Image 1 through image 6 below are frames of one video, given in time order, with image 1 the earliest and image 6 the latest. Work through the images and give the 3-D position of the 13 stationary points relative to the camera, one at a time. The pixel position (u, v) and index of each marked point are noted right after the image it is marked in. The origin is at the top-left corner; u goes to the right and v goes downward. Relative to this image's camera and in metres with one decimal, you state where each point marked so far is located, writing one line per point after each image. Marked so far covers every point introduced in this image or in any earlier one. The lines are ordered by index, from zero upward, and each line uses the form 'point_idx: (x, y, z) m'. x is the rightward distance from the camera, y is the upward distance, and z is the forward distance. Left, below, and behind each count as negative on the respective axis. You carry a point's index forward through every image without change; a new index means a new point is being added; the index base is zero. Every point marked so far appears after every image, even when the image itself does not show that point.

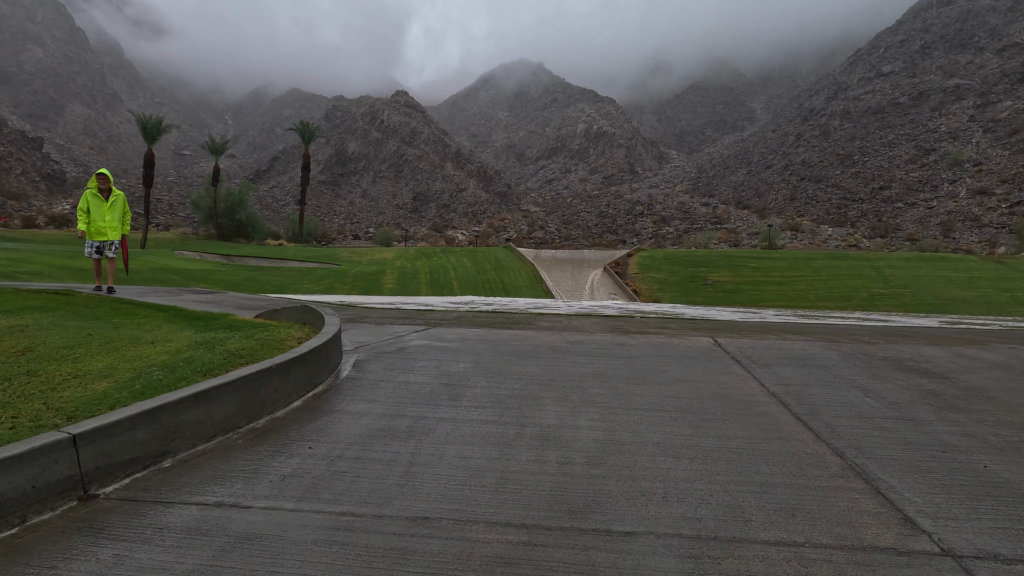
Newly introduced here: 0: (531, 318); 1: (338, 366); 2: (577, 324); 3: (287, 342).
0: (+0.4, -0.5, +8.8) m
1: (-1.6, -0.7, +4.9) m
2: (+1.0, -0.5, +8.0) m
3: (-2.2, -0.5, +5.2) m
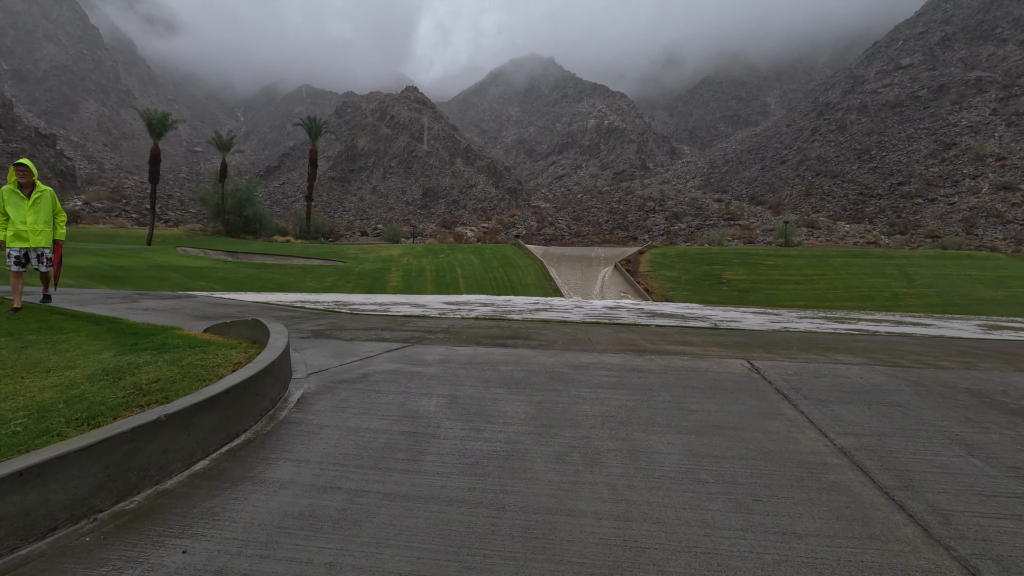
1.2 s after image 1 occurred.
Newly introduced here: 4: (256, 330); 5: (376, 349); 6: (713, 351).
0: (+0.3, -0.6, +7.7) m
1: (-1.7, -0.8, +3.9) m
2: (+1.0, -0.6, +6.9) m
3: (-2.3, -0.6, +4.2) m
4: (-2.5, -0.4, +5.2) m
5: (-1.4, -0.6, +5.5) m
6: (+2.2, -0.7, +5.8) m
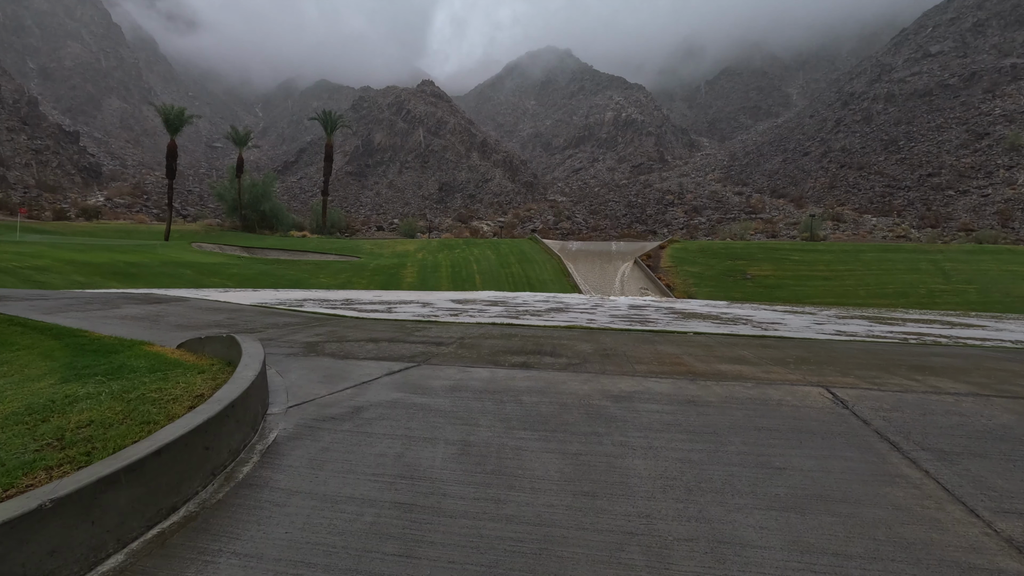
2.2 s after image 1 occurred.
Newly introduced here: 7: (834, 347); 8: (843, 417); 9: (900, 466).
0: (+0.6, -0.7, +6.8) m
1: (-1.5, -0.9, +3.0) m
2: (+1.2, -0.7, +6.0) m
3: (-2.1, -0.7, +3.4) m
4: (-2.3, -0.5, +4.4) m
5: (-1.2, -0.7, +4.6) m
6: (+2.4, -0.8, +4.9) m
7: (+4.1, -0.8, +6.9) m
8: (+2.3, -0.9, +3.7) m
9: (+2.2, -1.0, +3.0) m
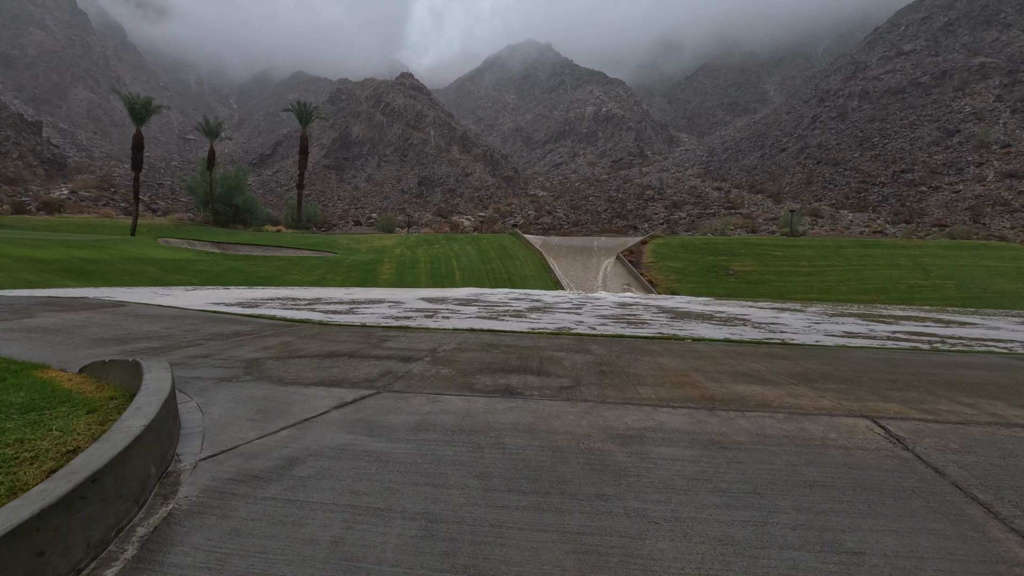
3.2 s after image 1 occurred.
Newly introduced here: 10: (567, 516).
0: (+0.4, -0.7, +6.0) m
1: (-1.6, -1.0, +2.2) m
2: (+1.0, -0.8, +5.2) m
3: (-2.2, -0.8, +2.5) m
4: (-2.4, -0.6, +3.4) m
5: (-1.3, -0.8, +3.7) m
6: (+2.3, -0.8, +4.1) m
7: (+3.9, -0.8, +6.2) m
8: (+2.2, -1.0, +2.9) m
9: (+2.1, -1.1, +2.3) m
10: (+0.2, -1.0, +2.4) m
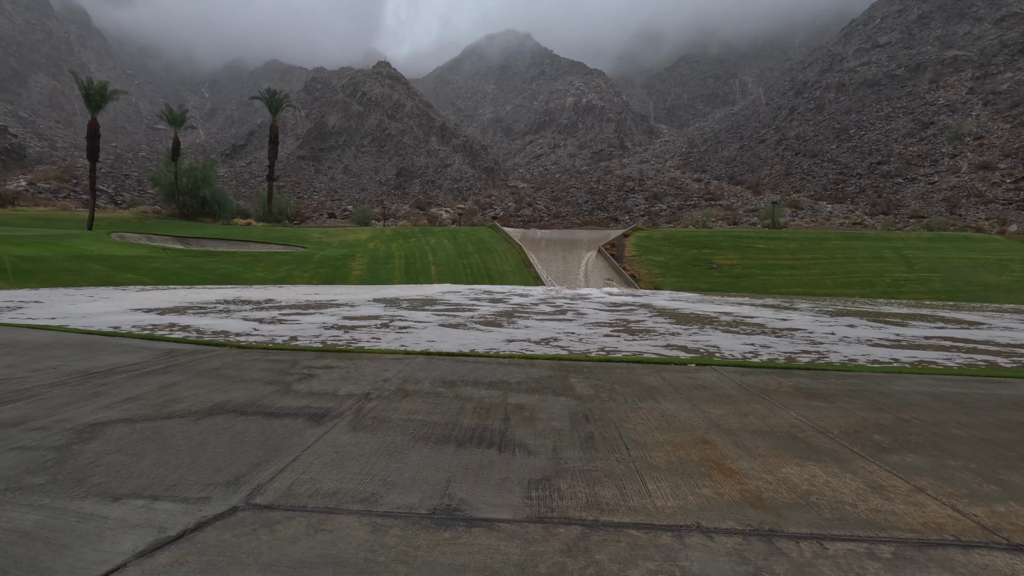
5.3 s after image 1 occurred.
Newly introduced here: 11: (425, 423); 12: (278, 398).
0: (0.0, -0.9, +4.5) m
1: (-1.8, -1.3, +0.6) m
2: (+0.7, -1.0, +3.8) m
3: (-2.4, -1.1, +0.9) m
4: (-2.7, -0.8, +1.9) m
5: (-1.6, -1.0, +2.2) m
6: (+2.0, -1.0, +2.7) m
7: (+3.5, -1.0, +4.9) m
8: (+1.9, -1.2, +1.6) m
9: (+1.9, -1.3, +0.9) m
10: (0.0, -1.3, +1.0) m
11: (-0.7, -0.9, +3.8) m
12: (-1.9, -0.9, +4.4) m
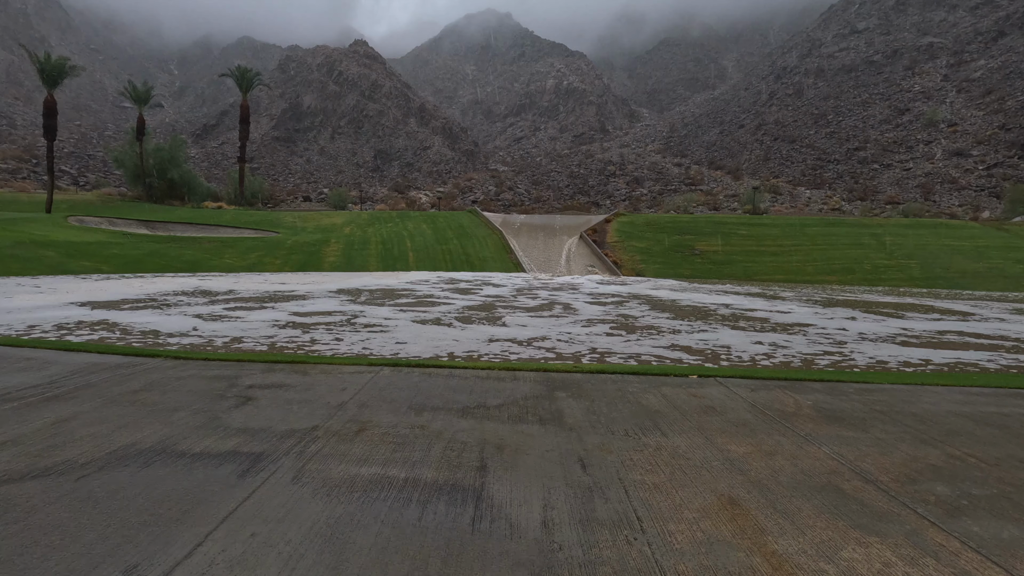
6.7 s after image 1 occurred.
0: (-0.1, -1.0, +3.8) m
1: (-1.8, -1.5, -0.2) m
2: (+0.6, -1.1, +3.0) m
3: (-2.4, -1.3, +0.1) m
4: (-2.7, -1.0, +1.0) m
5: (-1.6, -1.2, +1.4) m
6: (+1.9, -1.2, +2.0) m
7: (+3.4, -1.0, +4.2) m
8: (+1.9, -1.4, +0.9) m
9: (+1.8, -1.5, +0.2) m
10: (0.0, -1.5, +0.2) m
11: (-0.8, -1.0, +3.0) m
12: (-2.1, -1.0, +3.6) m
